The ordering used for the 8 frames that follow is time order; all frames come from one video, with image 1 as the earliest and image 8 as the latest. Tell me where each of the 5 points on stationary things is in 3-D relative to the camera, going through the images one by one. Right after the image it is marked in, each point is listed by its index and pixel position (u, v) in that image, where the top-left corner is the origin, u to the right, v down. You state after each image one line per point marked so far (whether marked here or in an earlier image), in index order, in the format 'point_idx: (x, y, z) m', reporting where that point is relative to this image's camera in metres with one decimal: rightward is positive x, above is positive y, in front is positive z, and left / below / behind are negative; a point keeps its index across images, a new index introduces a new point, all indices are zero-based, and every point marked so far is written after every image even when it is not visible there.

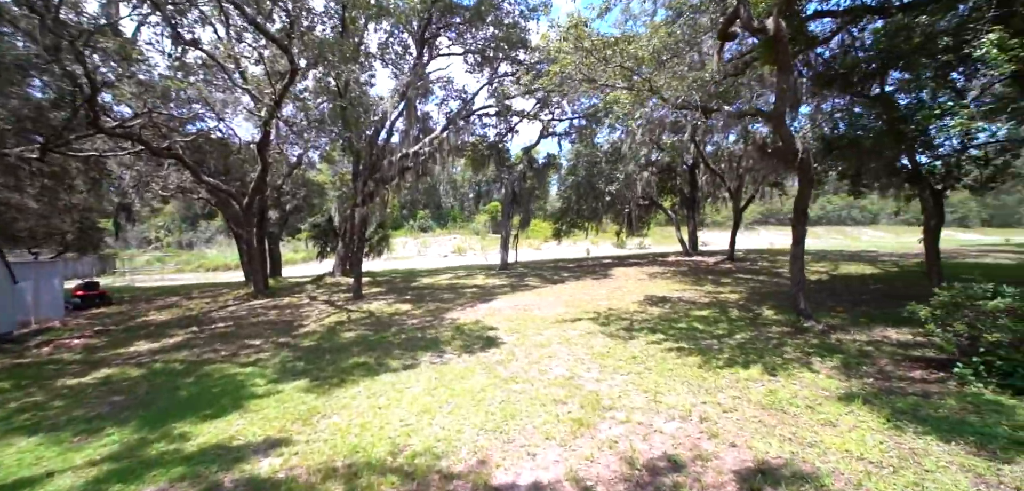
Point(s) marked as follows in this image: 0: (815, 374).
0: (+3.4, -1.5, +5.2) m
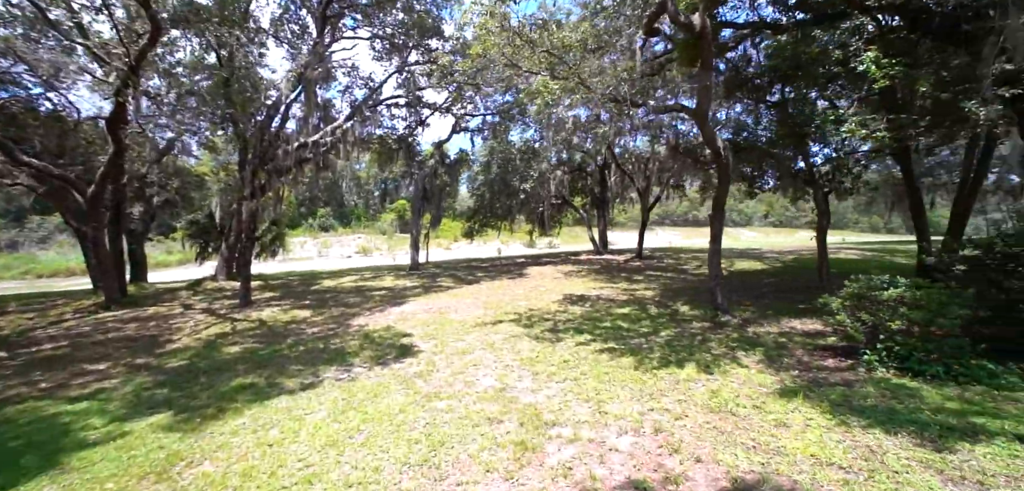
0: (+2.6, -1.4, +5.1) m
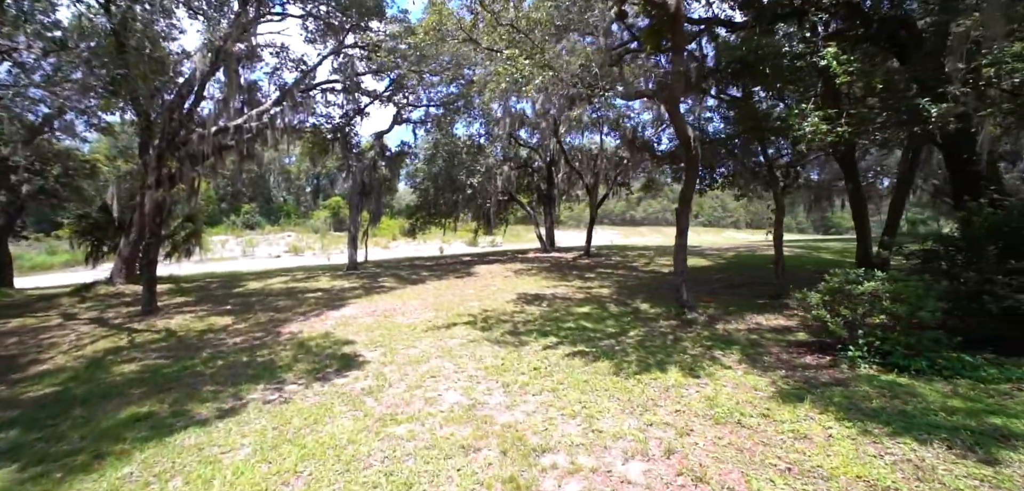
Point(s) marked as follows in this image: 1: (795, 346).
0: (+2.3, -1.3, +4.8) m
1: (+3.6, -1.3, +5.7) m
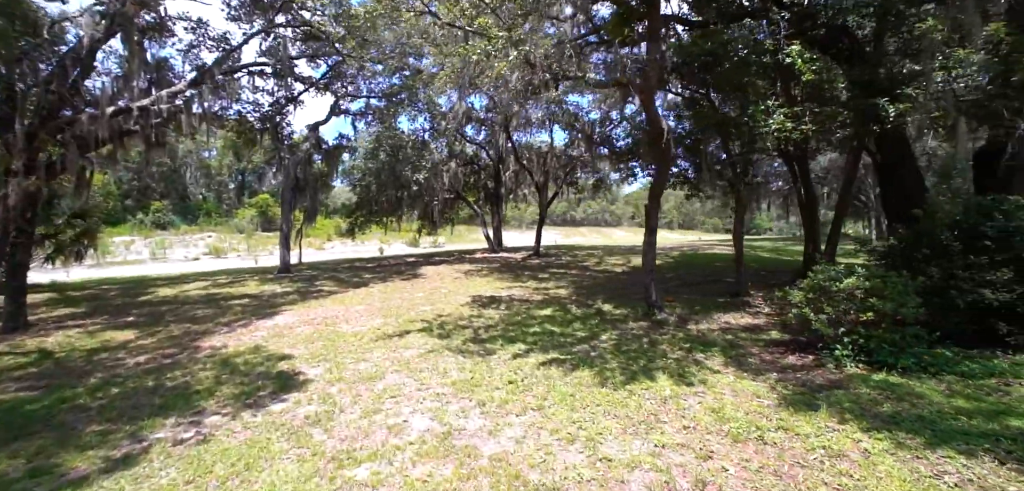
0: (+2.1, -1.3, +4.5) m
1: (+3.2, -1.2, +5.5) m
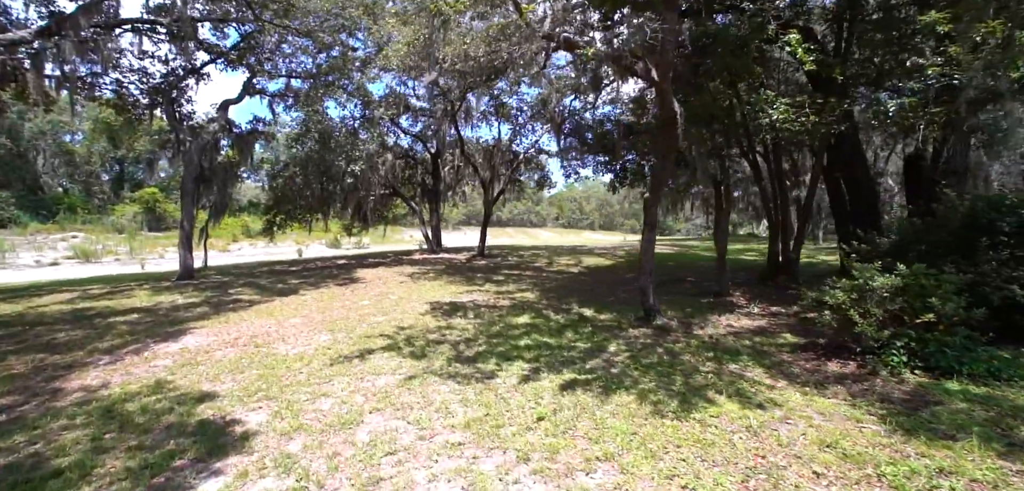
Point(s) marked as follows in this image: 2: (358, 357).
0: (+2.3, -1.2, +3.8) m
1: (+3.2, -1.2, +5.0) m
2: (-1.8, -1.3, +5.3) m
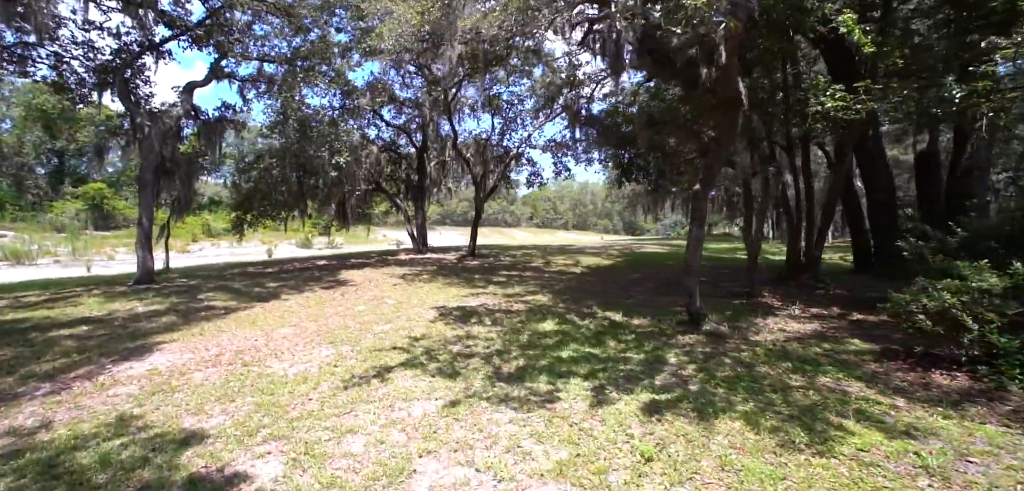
0: (+2.8, -1.2, +3.1) m
1: (+3.7, -1.1, +4.5) m
2: (-1.3, -1.3, +4.3) m
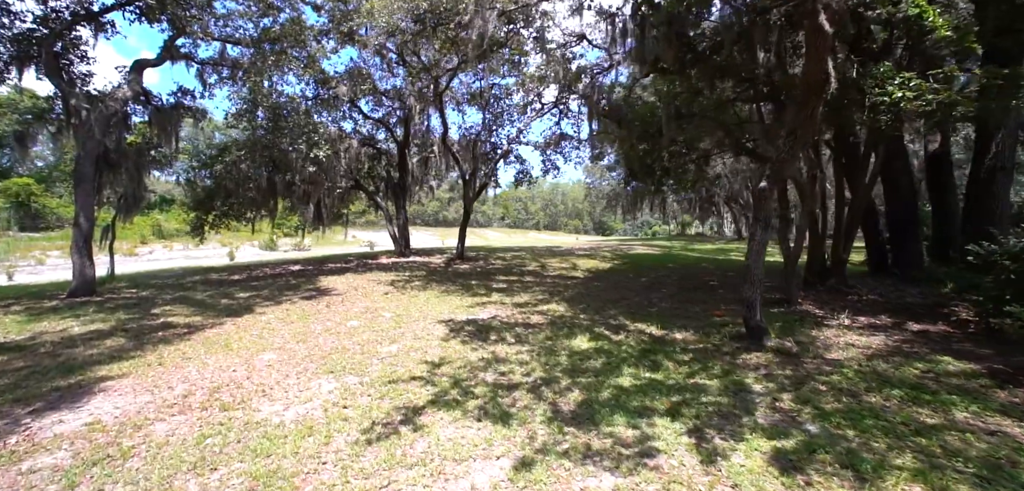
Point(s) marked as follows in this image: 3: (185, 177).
0: (+3.4, -1.2, +2.5) m
1: (+4.1, -1.1, +3.9) m
2: (-0.8, -1.3, +3.4) m
3: (-9.9, +2.1, +13.8) m
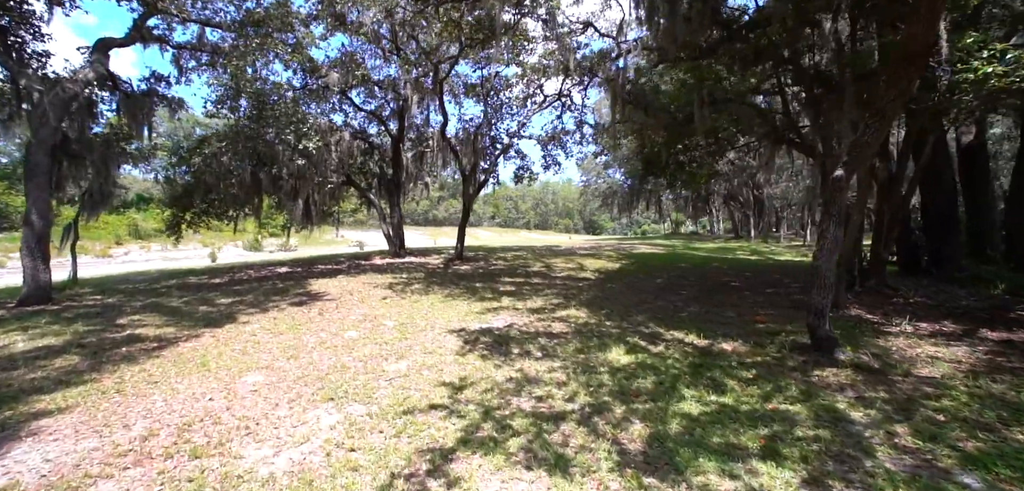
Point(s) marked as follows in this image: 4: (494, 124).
0: (+3.8, -1.2, +1.8) m
1: (+4.5, -1.1, +3.2) m
2: (-0.5, -1.3, +2.6) m
3: (-9.9, +2.0, +12.8) m
4: (-0.5, +3.6, +13.6) m
